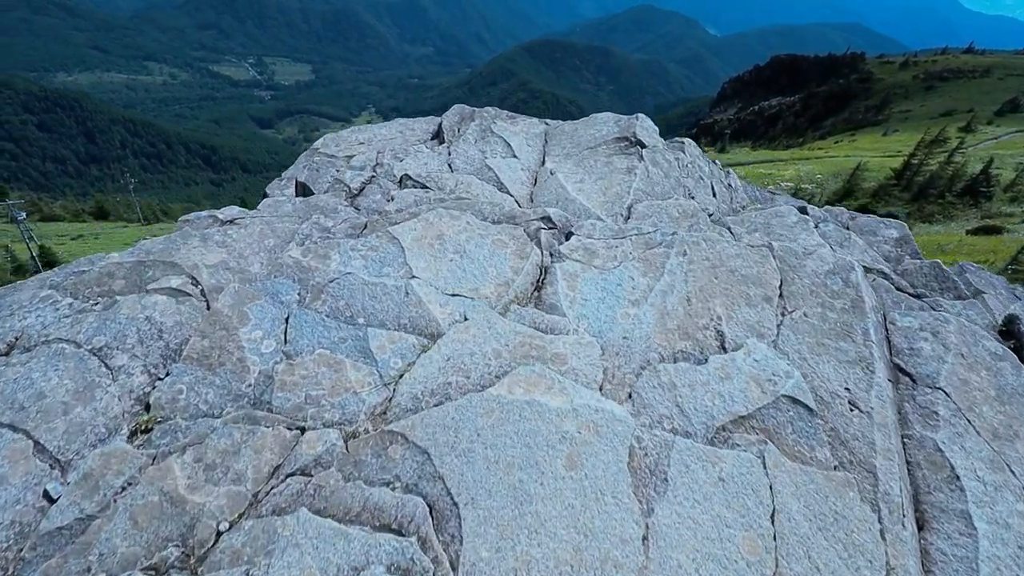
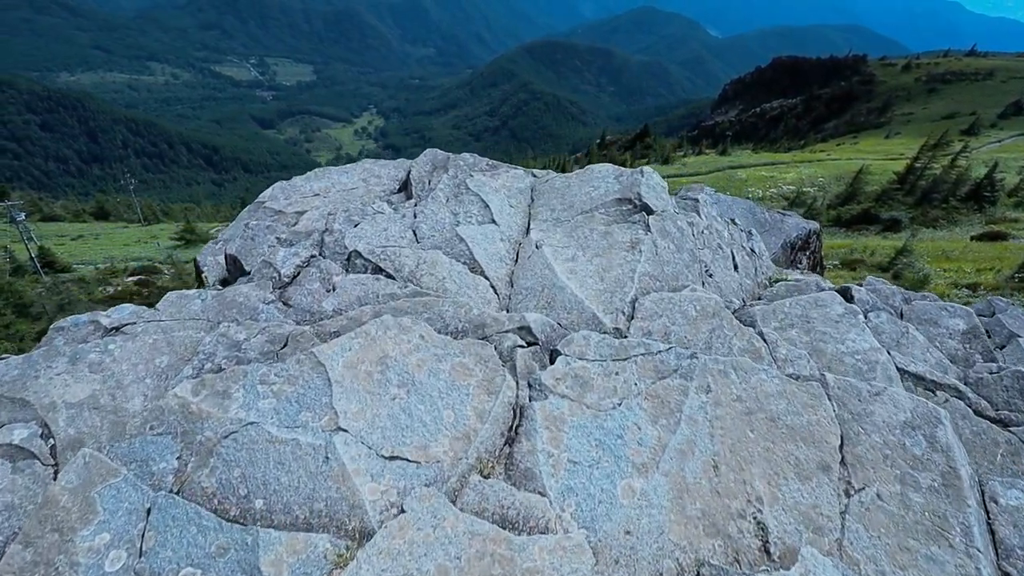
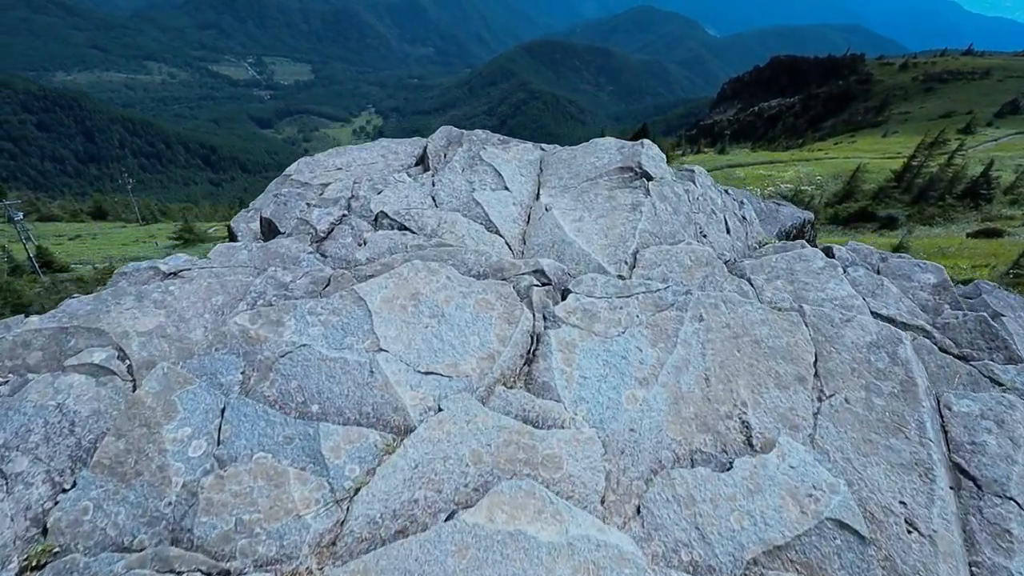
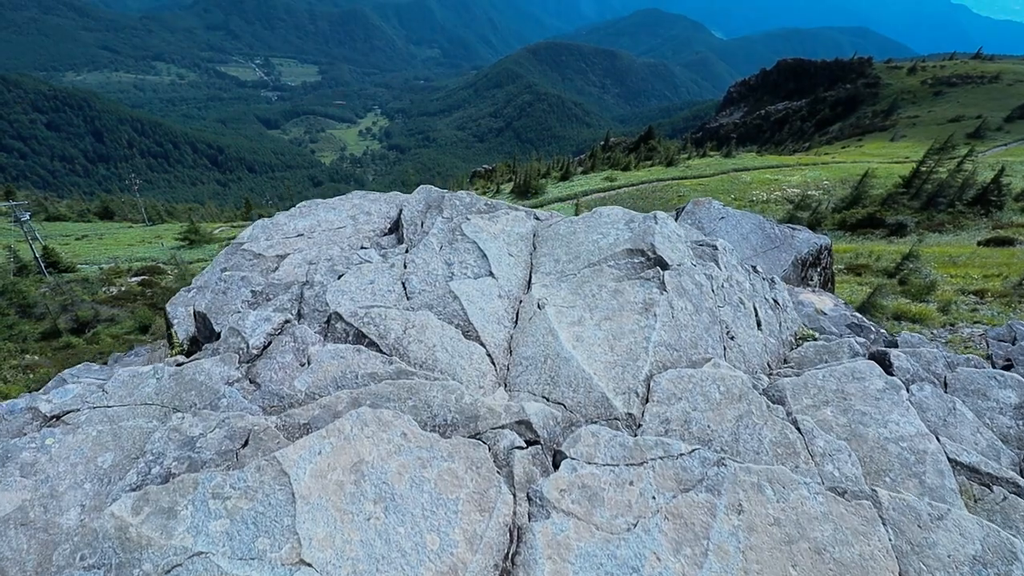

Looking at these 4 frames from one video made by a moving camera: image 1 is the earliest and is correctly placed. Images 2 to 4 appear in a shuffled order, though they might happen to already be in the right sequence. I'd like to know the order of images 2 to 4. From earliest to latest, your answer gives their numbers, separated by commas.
3, 2, 4
